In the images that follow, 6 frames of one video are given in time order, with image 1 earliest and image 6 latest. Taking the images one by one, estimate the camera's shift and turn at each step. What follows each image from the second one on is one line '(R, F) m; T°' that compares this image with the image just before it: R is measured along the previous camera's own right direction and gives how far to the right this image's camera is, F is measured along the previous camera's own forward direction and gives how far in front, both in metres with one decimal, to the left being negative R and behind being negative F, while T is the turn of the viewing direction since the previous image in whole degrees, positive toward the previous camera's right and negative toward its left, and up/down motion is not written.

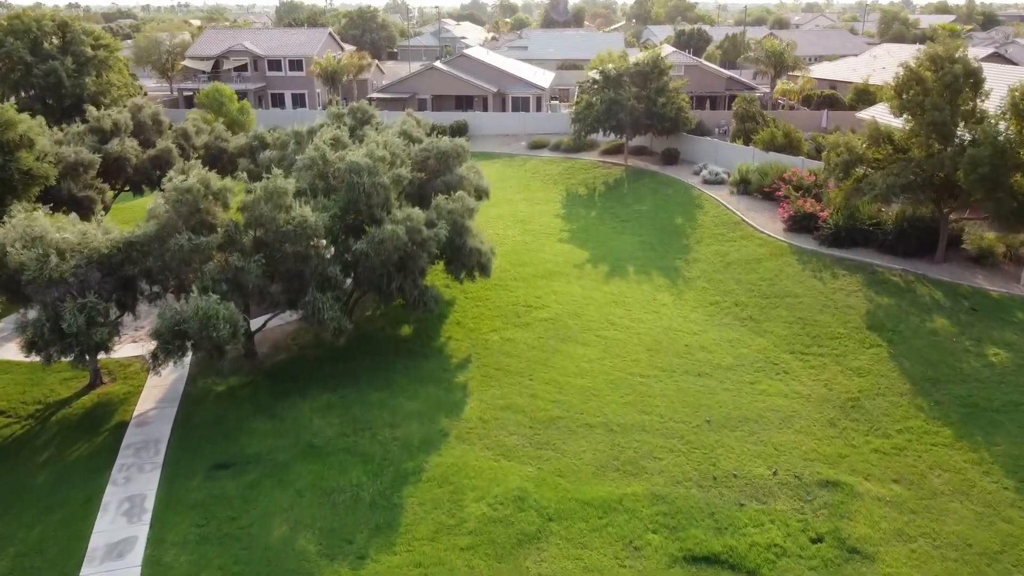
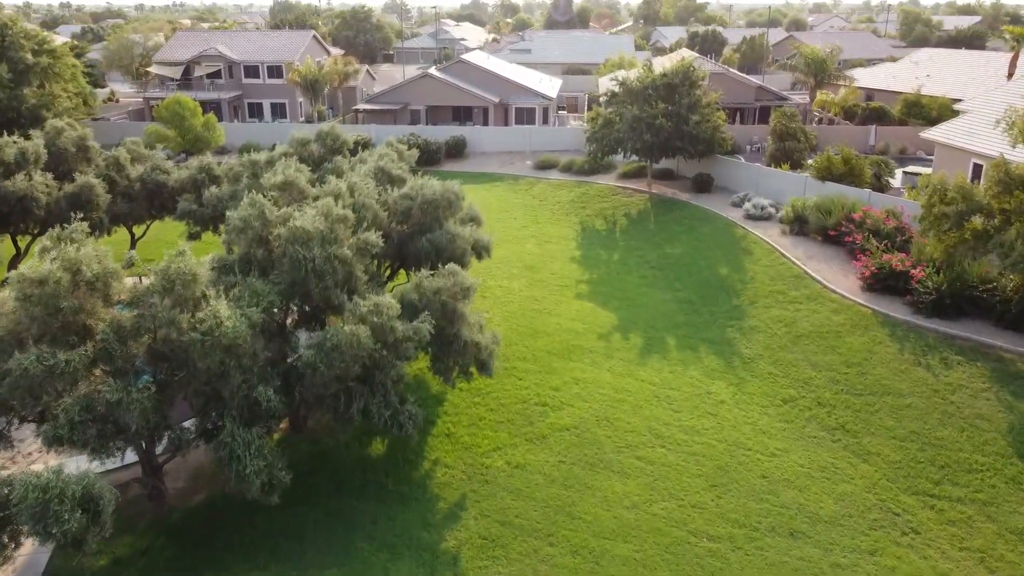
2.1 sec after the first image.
(-0.3, +5.9) m; 0°
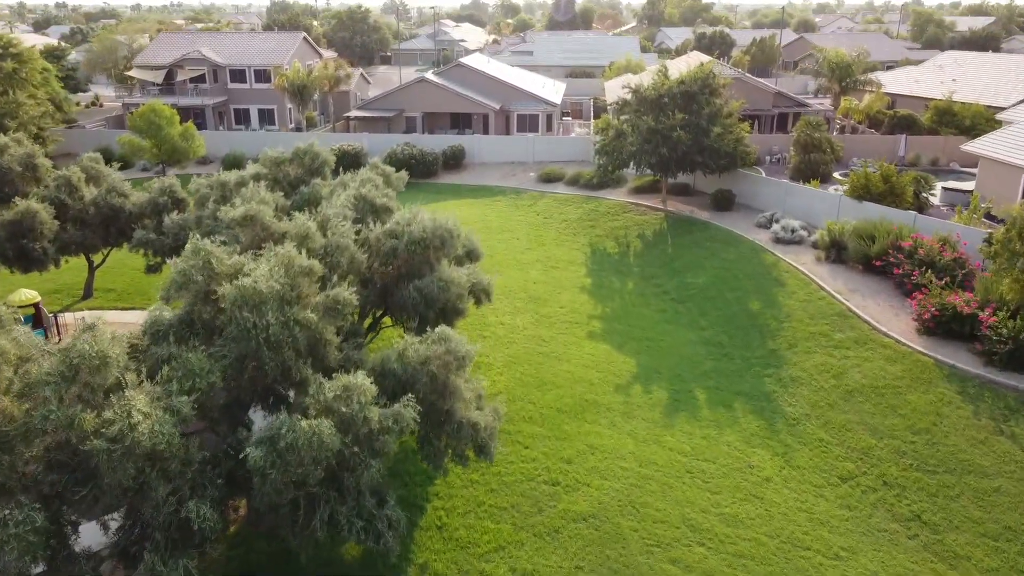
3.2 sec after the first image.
(-0.1, +3.0) m; 0°
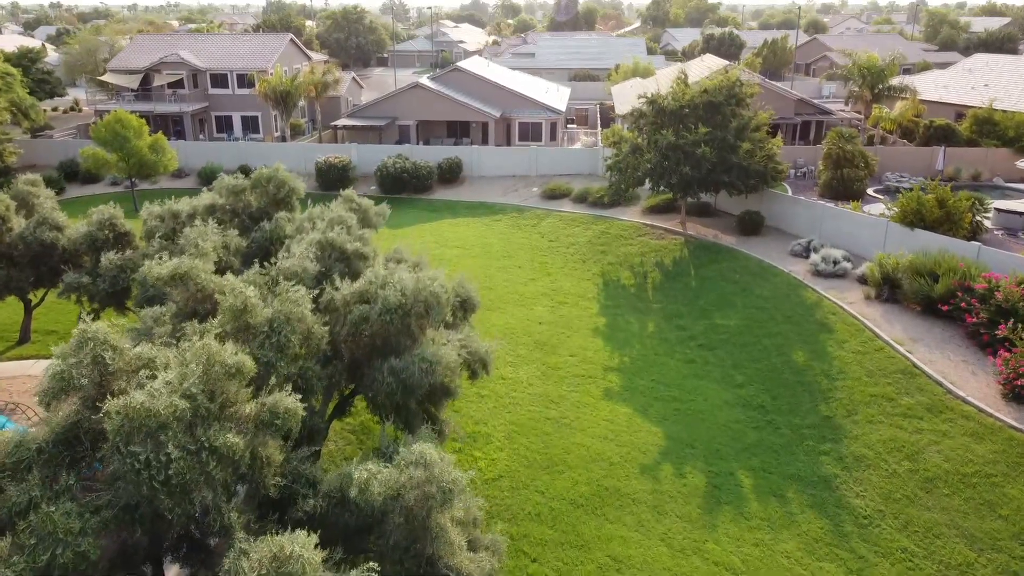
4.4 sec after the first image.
(-0.1, +3.4) m; 0°
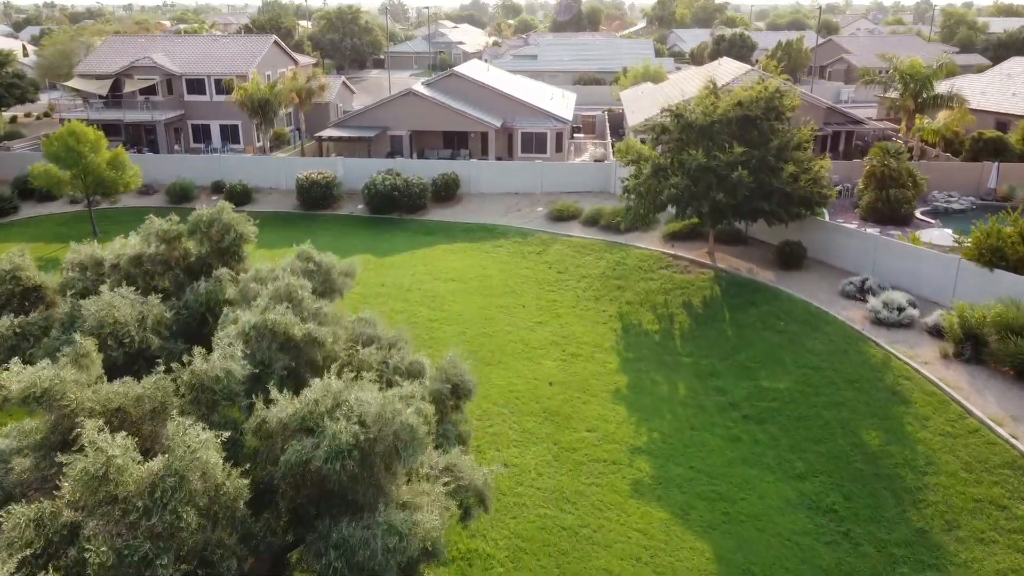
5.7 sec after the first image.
(-0.1, +3.7) m; 0°
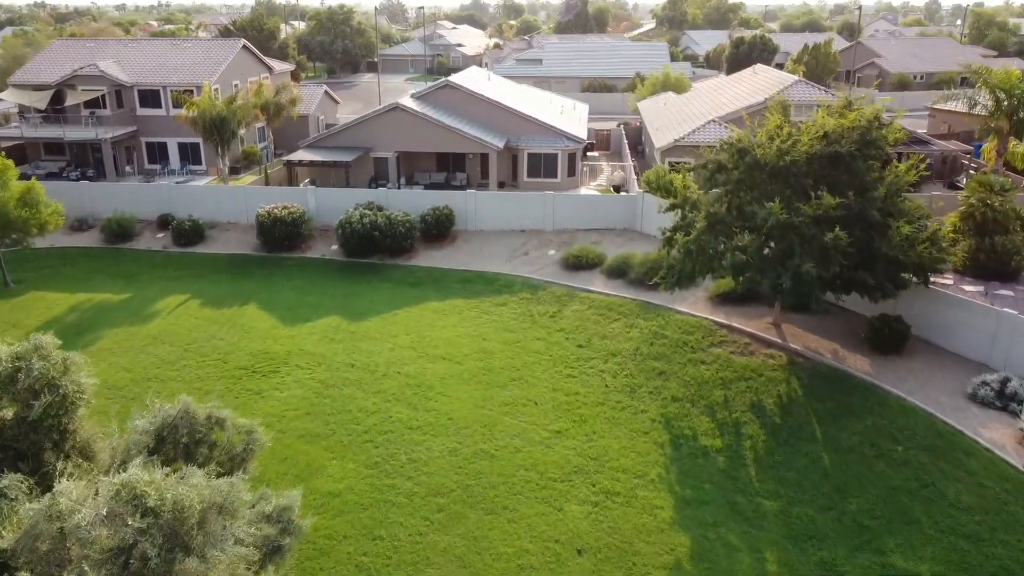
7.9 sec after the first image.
(-0.2, +5.9) m; 0°
